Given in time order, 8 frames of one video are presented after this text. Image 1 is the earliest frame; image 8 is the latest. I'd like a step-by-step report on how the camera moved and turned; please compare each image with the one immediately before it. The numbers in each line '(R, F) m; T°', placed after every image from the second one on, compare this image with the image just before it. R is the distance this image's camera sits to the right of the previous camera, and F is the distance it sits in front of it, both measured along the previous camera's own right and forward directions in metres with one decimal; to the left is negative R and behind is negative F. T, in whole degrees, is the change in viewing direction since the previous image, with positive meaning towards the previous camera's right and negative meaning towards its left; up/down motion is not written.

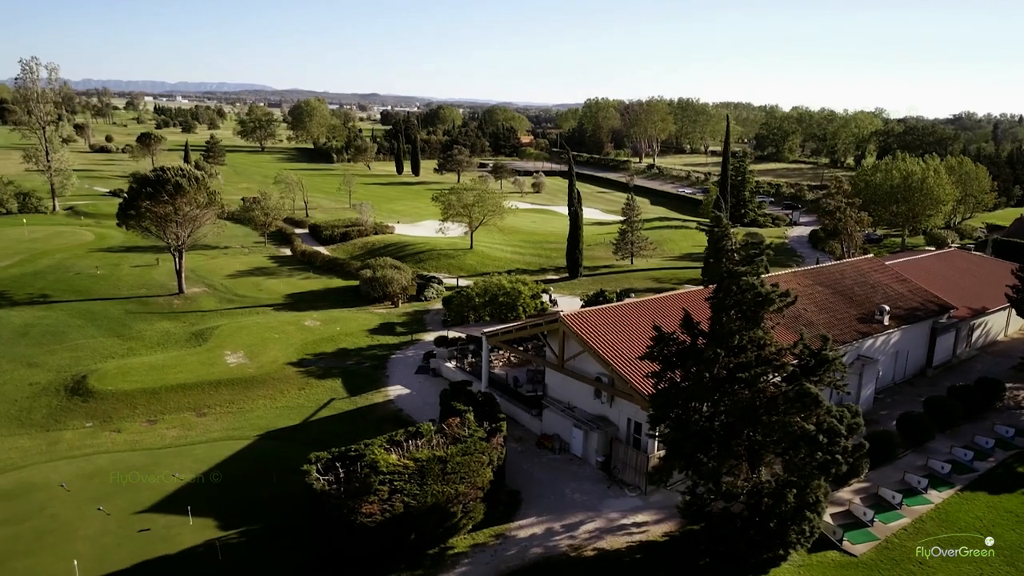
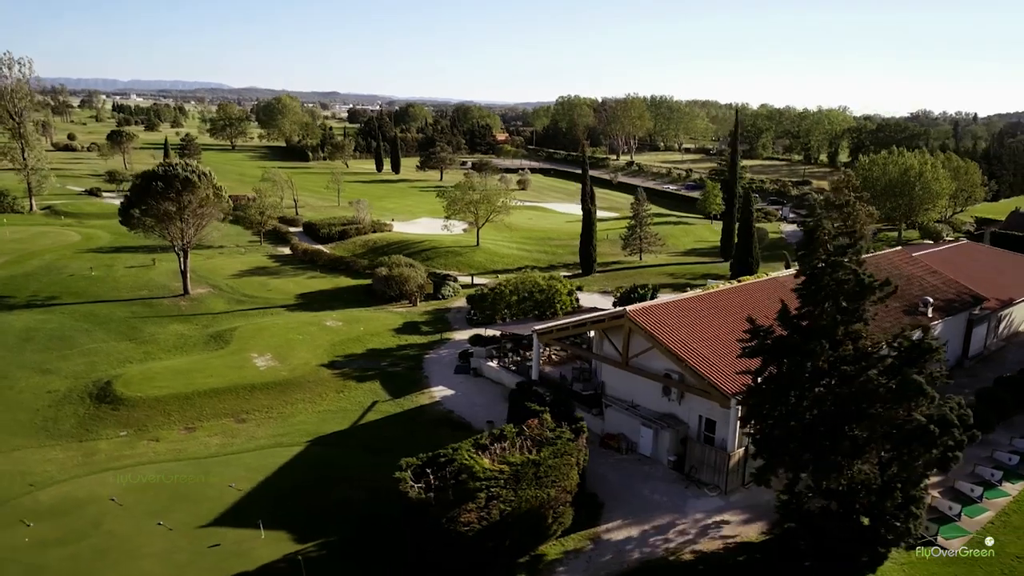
(-3.1, +0.9) m; +3°
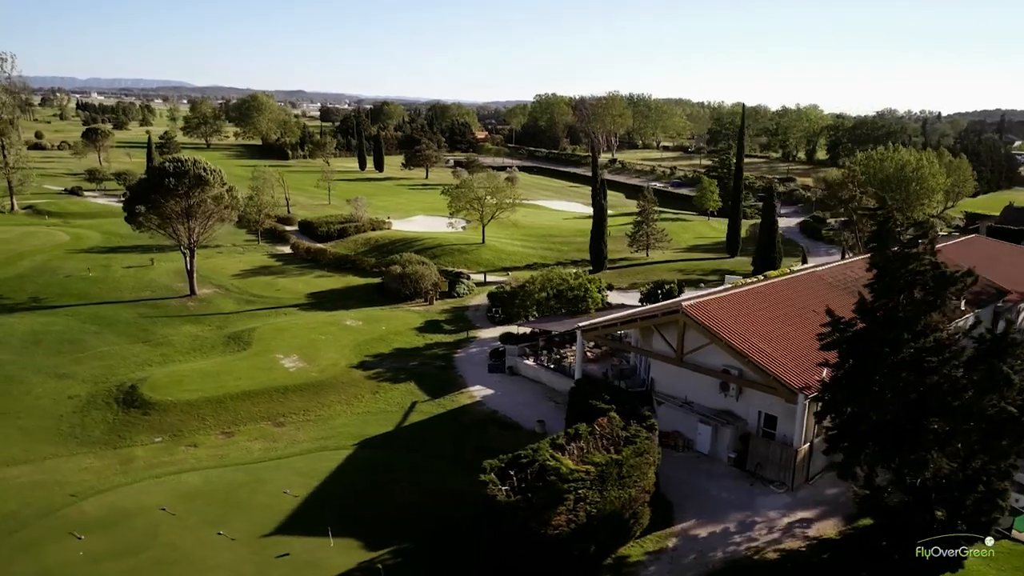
(-2.5, +0.6) m; +2°
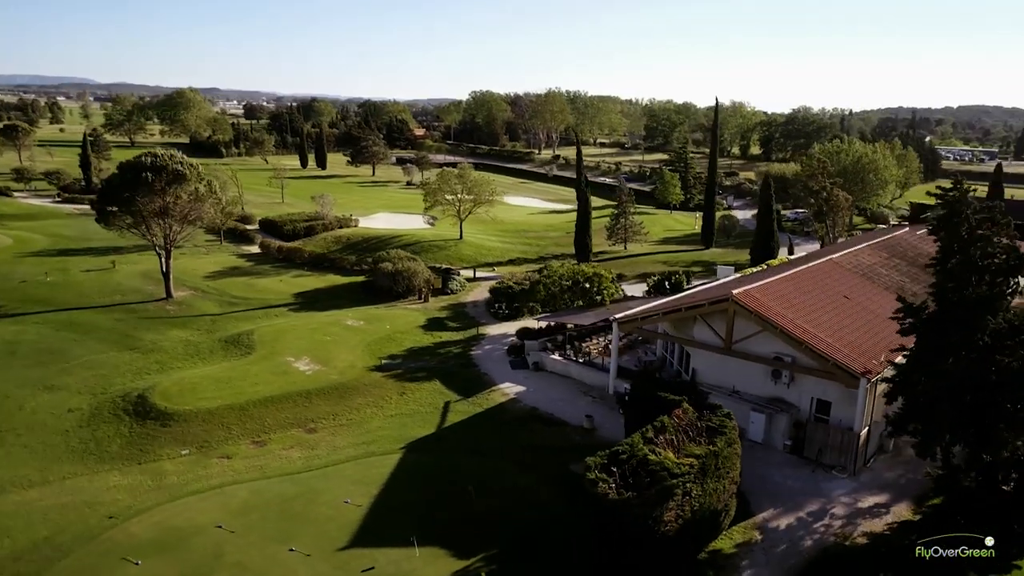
(-3.6, +0.9) m; +6°
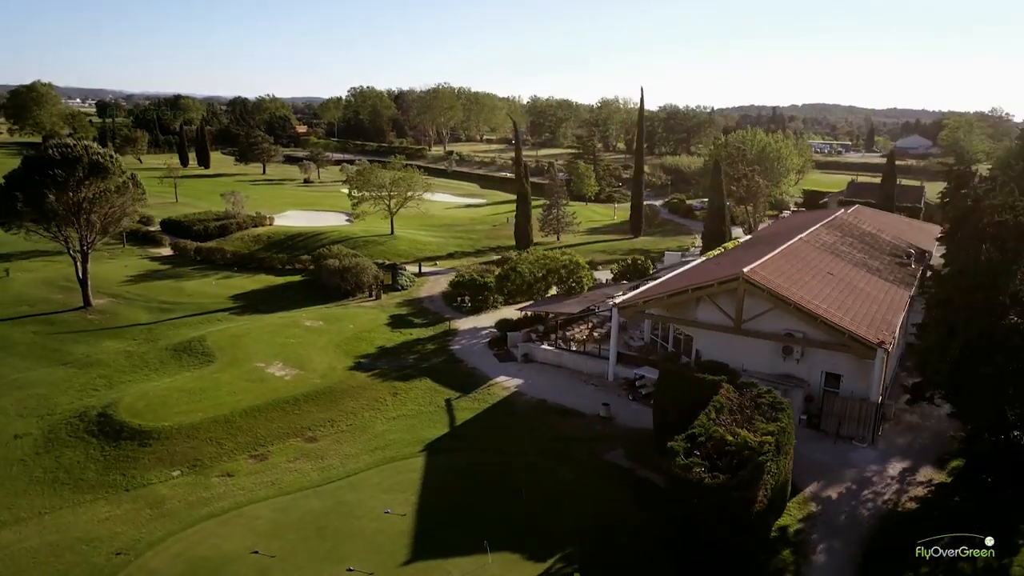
(-3.9, +1.4) m; +9°
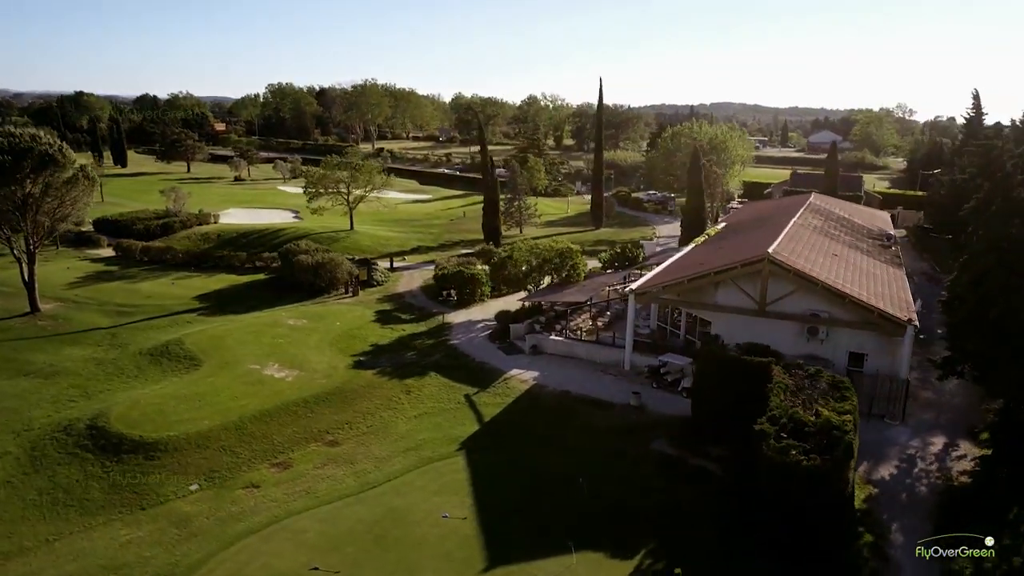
(-3.0, +1.2) m; +6°
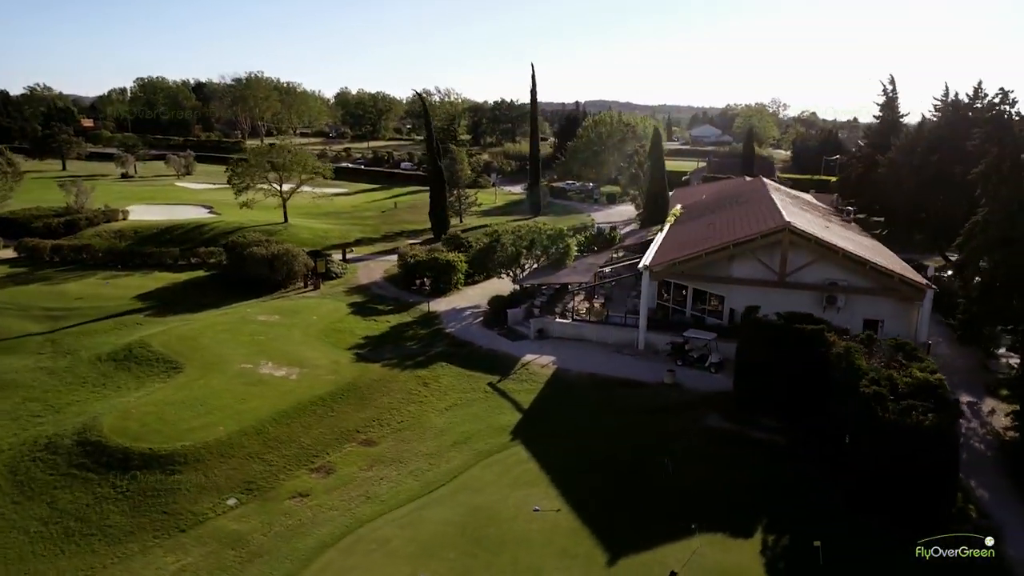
(-3.9, +1.7) m; +9°
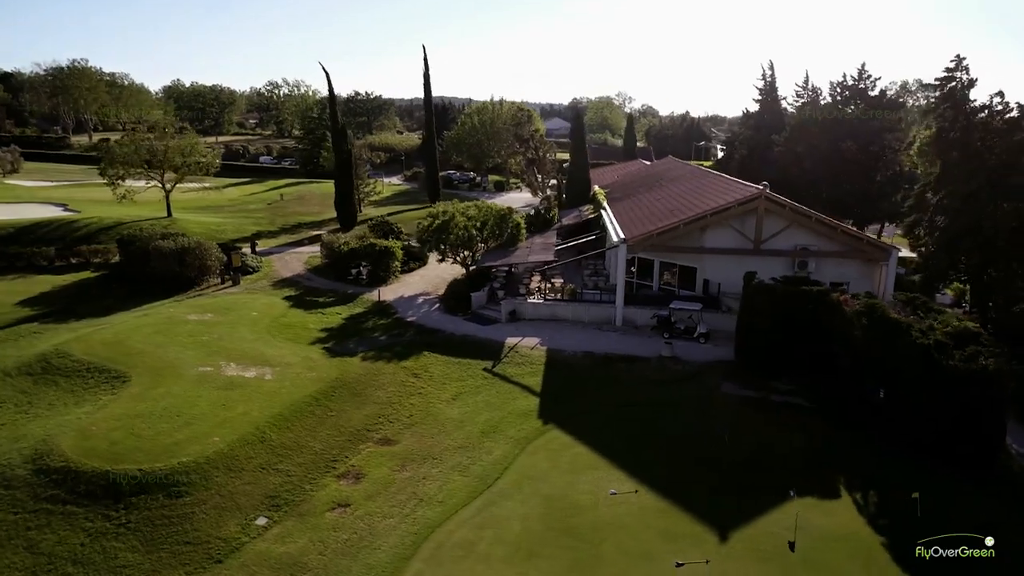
(-3.7, +1.8) m; +12°
